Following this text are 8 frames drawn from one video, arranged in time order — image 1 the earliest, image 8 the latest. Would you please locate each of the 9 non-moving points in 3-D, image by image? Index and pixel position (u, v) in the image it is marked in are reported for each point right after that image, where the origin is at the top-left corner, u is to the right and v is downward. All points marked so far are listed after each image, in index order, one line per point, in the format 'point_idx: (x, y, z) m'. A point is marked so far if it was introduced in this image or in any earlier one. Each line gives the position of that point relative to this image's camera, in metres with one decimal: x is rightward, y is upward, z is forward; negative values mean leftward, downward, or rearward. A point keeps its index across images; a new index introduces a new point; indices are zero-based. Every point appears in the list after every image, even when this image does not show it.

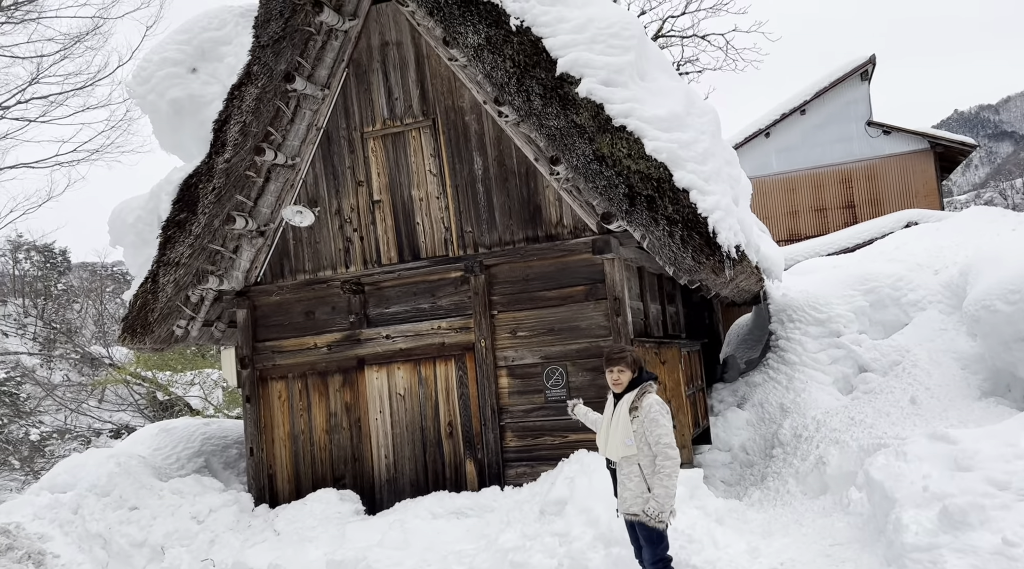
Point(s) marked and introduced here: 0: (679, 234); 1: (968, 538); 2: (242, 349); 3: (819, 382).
0: (+1.3, +0.4, +6.0) m
1: (+2.3, -1.3, +4.0) m
2: (-2.7, -0.7, +8.0) m
3: (+3.2, -1.0, +8.3) m
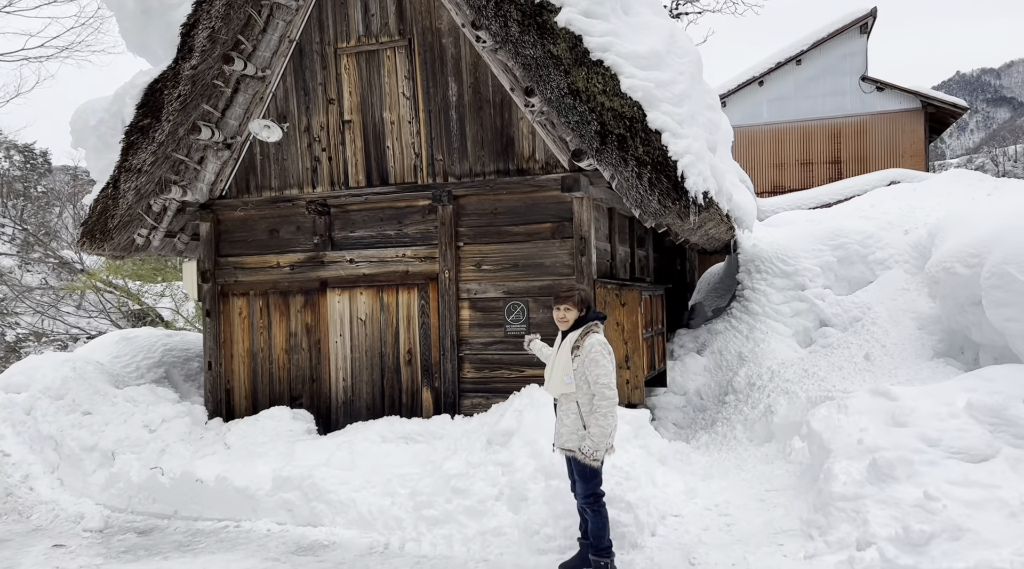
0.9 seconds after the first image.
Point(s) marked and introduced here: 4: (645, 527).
0: (+1.0, +0.8, +5.9) m
1: (+2.0, -1.1, +4.1) m
2: (-3.1, +0.2, +7.9) m
3: (+2.8, -0.5, +8.4) m
4: (+0.7, -1.4, +4.5) m
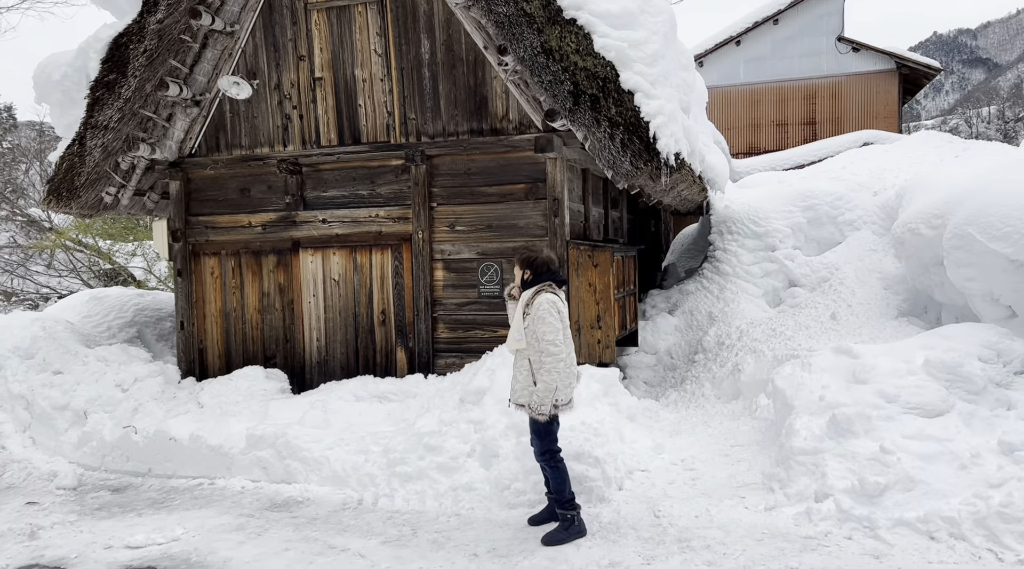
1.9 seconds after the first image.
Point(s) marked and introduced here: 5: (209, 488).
0: (+0.8, +1.1, +6.0) m
1: (+1.8, -0.9, +4.3) m
2: (-3.3, +0.6, +7.8) m
3: (+2.6, -0.1, +8.5) m
4: (+0.6, -1.2, +4.7) m
5: (-2.1, -1.4, +5.6) m
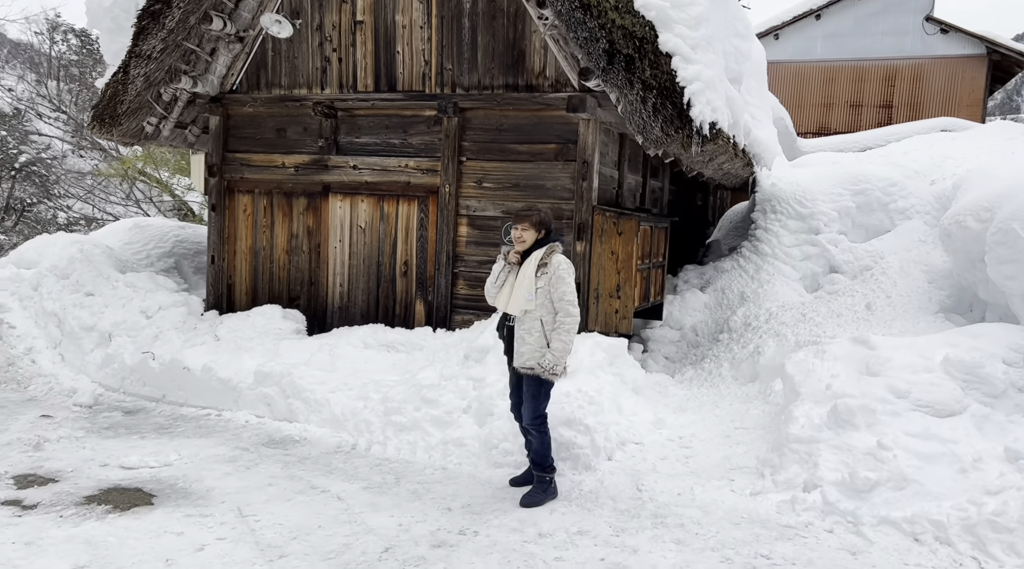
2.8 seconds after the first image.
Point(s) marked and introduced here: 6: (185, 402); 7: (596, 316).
0: (+1.0, +1.3, +5.7) m
1: (+1.7, -0.8, +4.1) m
2: (-3.0, +1.3, +7.9) m
3: (+2.8, +0.1, +8.2) m
4: (+0.5, -1.0, +4.6) m
5: (-2.1, -1.0, +5.7) m
6: (-2.5, -0.9, +6.1) m
7: (+0.7, -0.3, +6.6) m
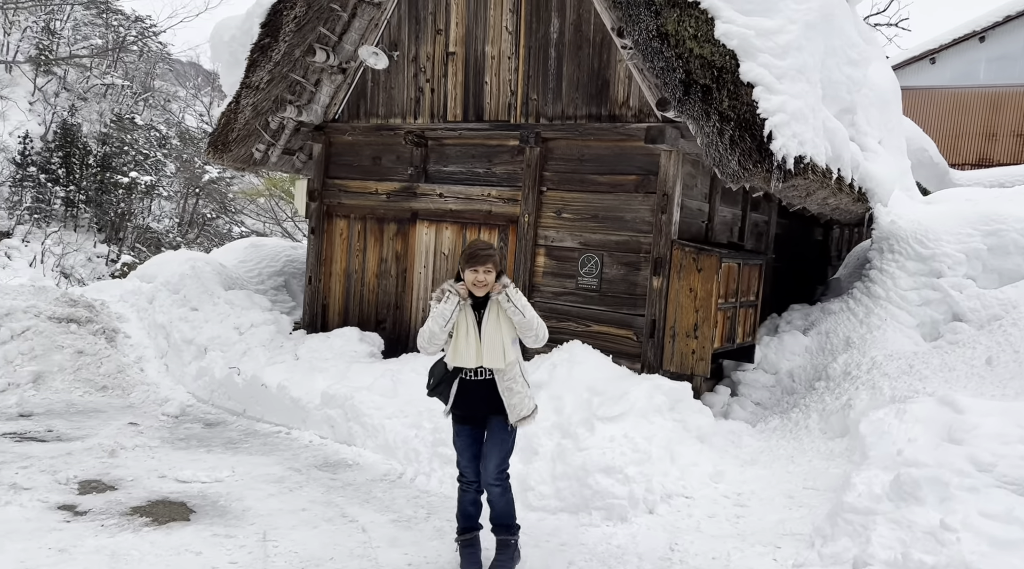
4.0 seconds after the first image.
0: (+1.5, +1.0, +5.5) m
1: (+1.8, -1.0, +3.7) m
2: (-2.1, +1.1, +8.3) m
3: (+3.7, -0.4, +7.5) m
4: (+0.7, -1.2, +4.3) m
5: (-1.7, -1.1, +5.9) m
6: (-2.0, -1.1, +6.3) m
7: (+1.3, -0.6, +6.3) m
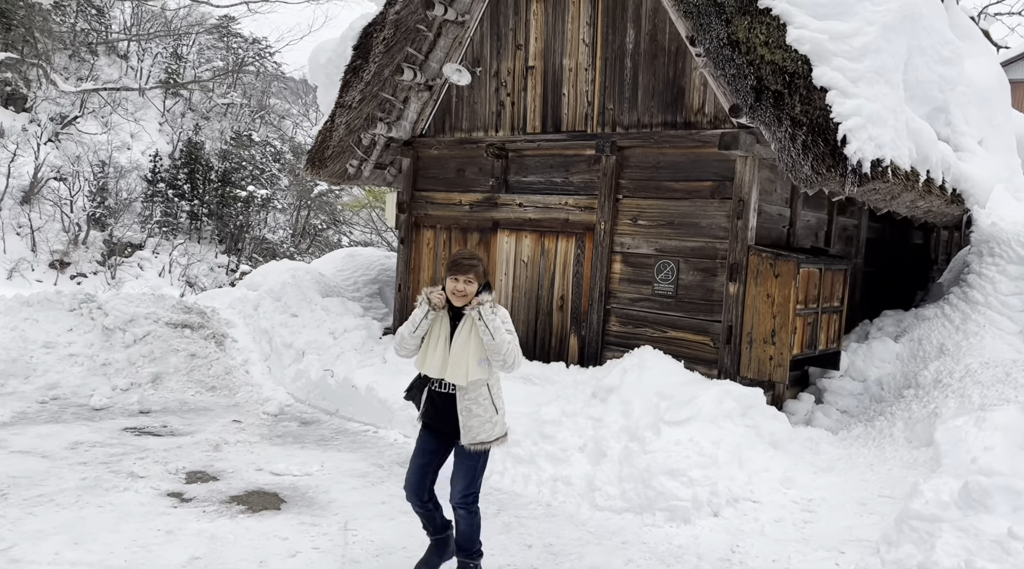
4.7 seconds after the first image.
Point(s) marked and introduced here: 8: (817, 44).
0: (+2.0, +1.0, +5.4) m
1: (+2.1, -1.1, +3.6) m
2: (-1.2, +1.0, +8.7) m
3: (+4.4, -0.4, +7.2) m
4: (+1.1, -1.2, +4.4) m
5: (-1.1, -1.2, +6.2) m
6: (-1.4, -1.1, +6.7) m
7: (+1.9, -0.6, +6.3) m
8: (+2.1, +1.7, +5.5) m
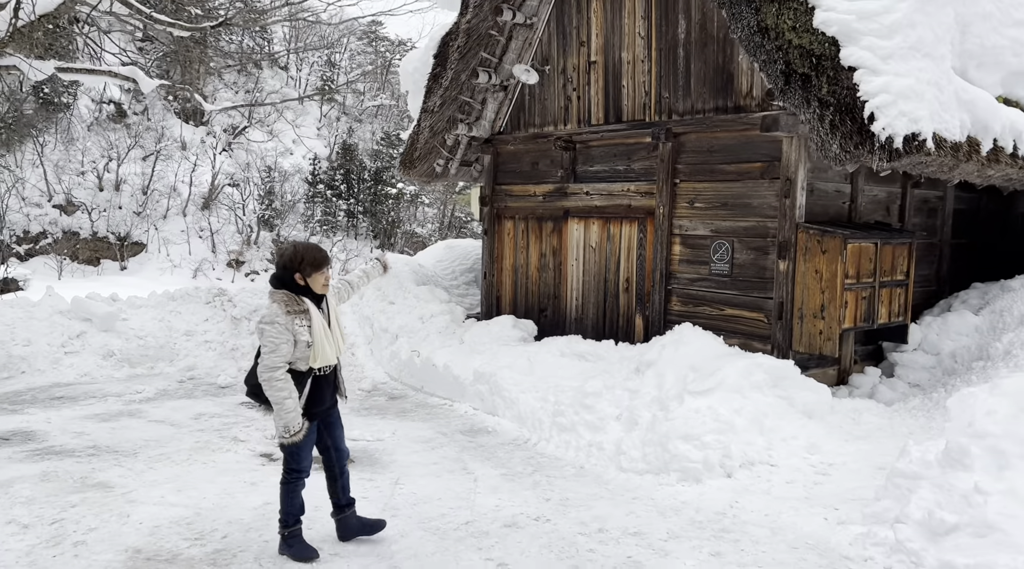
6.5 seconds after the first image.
0: (+2.2, +1.2, +5.6) m
1: (+2.1, -0.9, +3.8) m
2: (-0.3, +1.1, +9.3) m
3: (+5.0, -0.1, +6.9) m
4: (+1.2, -1.1, +4.8) m
5: (-0.6, -1.1, +6.9) m
6: (-0.8, -1.0, +7.5) m
7: (+2.4, -0.4, +6.5) m
8: (+2.4, +1.9, +5.6) m
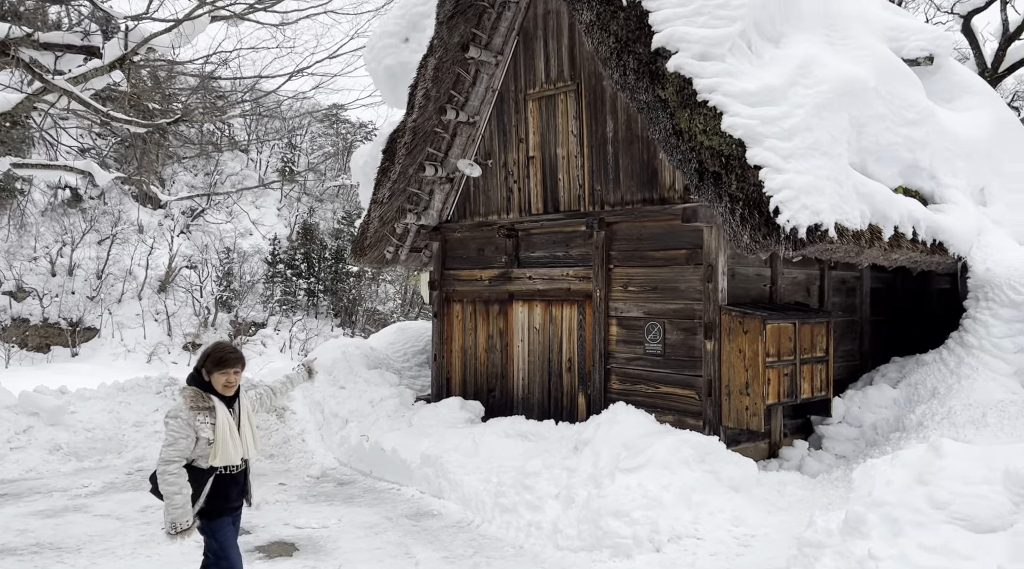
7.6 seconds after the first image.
0: (+1.8, +0.6, +6.1) m
1: (+1.8, -1.4, +4.1) m
2: (-1.0, +0.1, +9.7) m
3: (+4.5, -0.8, +7.5) m
4: (+0.8, -1.6, +5.0) m
5: (-1.1, -1.9, +7.1) m
6: (-1.3, -1.9, +7.6) m
7: (+1.9, -1.1, +6.9) m
8: (+1.9, +1.2, +6.2) m
